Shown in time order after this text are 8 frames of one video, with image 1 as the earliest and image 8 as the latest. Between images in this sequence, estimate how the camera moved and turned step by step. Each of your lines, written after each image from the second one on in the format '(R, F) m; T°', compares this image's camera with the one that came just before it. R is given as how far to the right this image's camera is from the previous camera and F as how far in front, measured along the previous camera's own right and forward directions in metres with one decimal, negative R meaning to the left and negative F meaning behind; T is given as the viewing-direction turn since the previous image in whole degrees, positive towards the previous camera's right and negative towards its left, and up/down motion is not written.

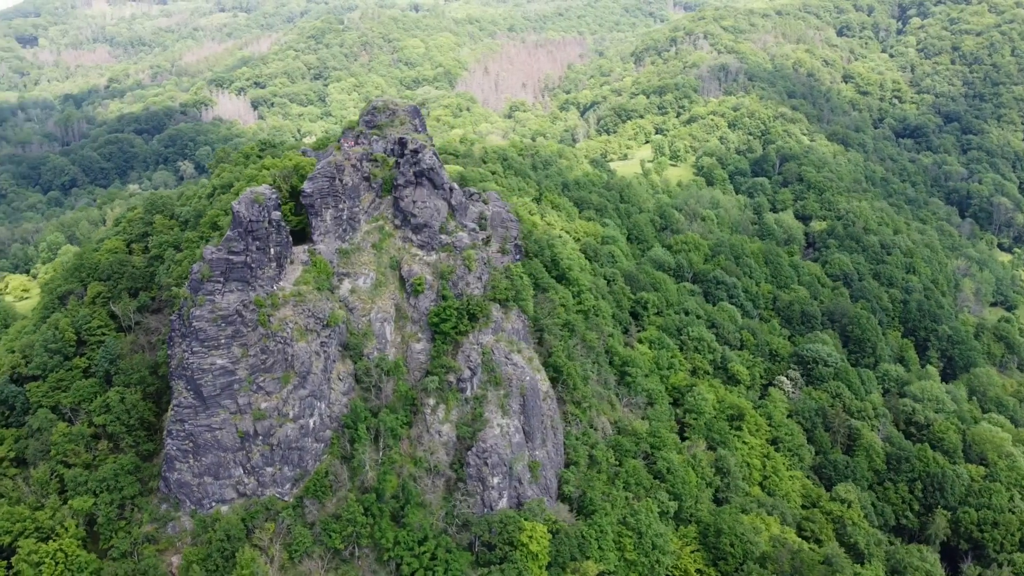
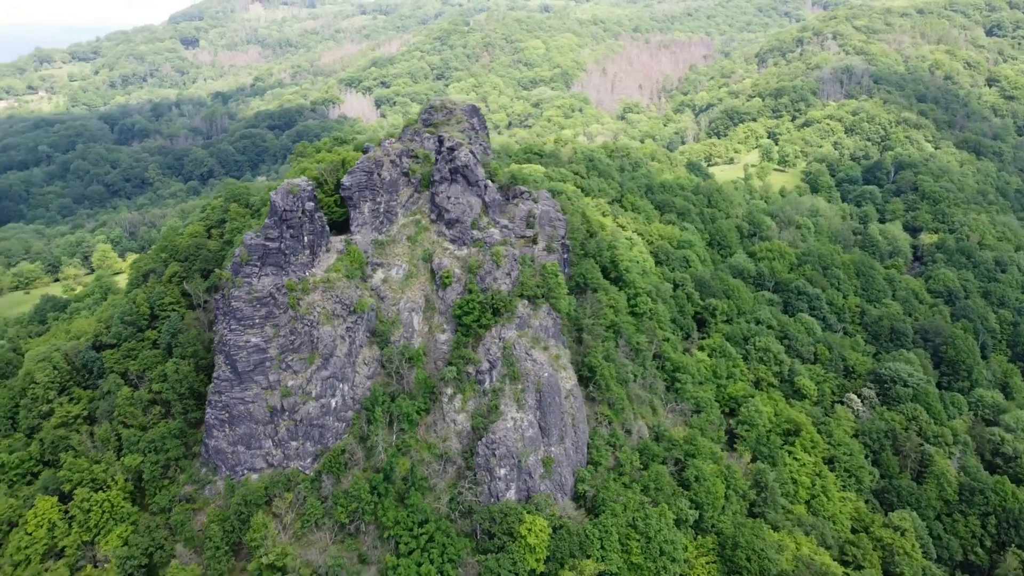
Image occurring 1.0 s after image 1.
(+5.7, -0.3) m; -9°
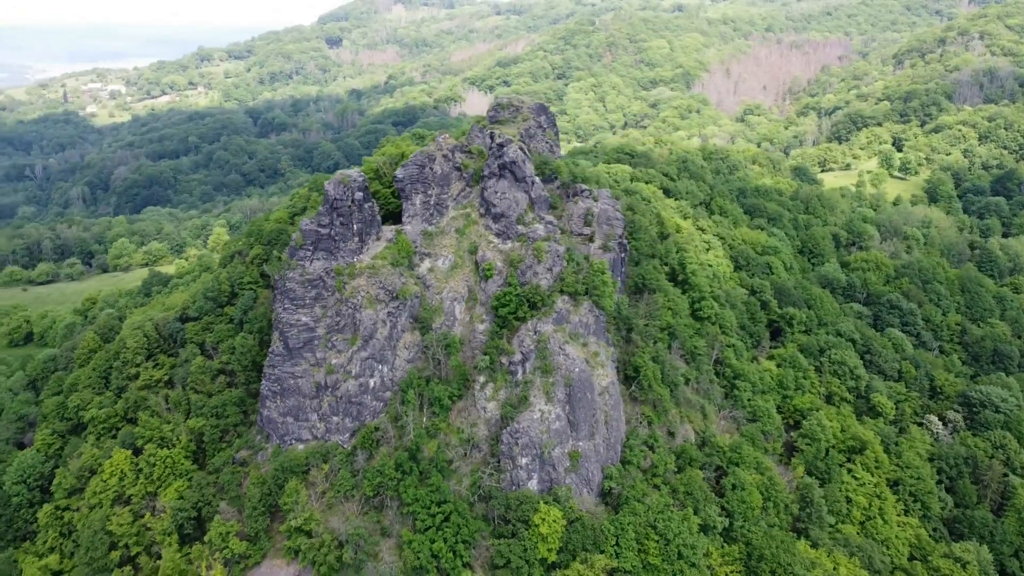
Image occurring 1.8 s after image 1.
(+5.1, -0.6) m; -9°
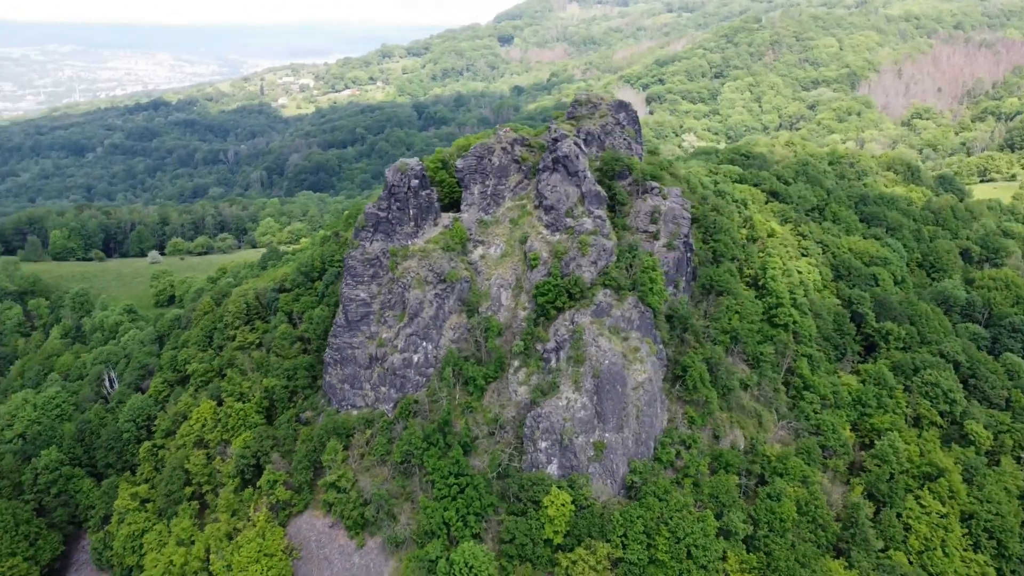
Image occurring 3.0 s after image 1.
(+7.2, -0.9) m; -12°
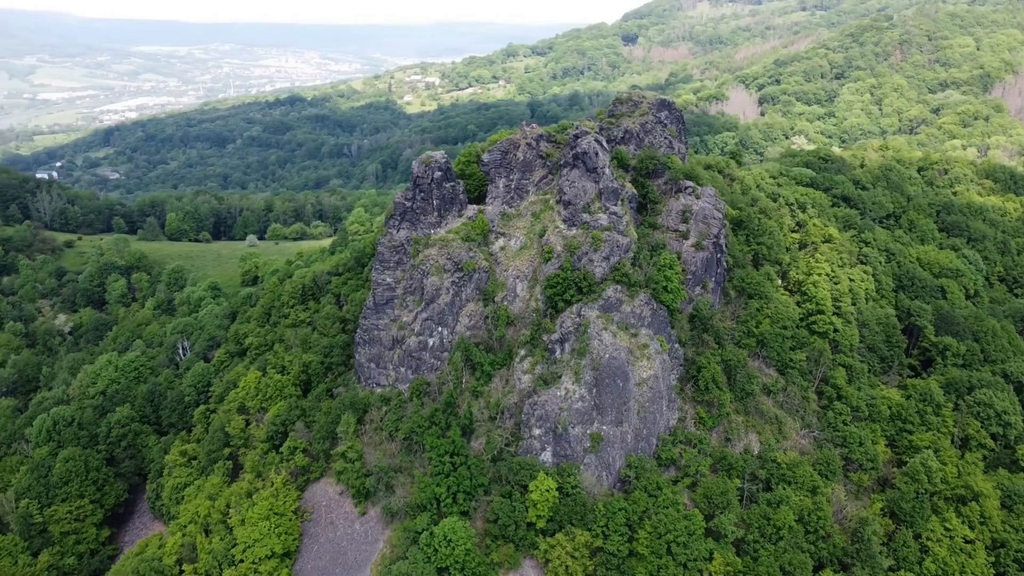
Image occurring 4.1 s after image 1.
(+6.7, -0.9) m; -9°
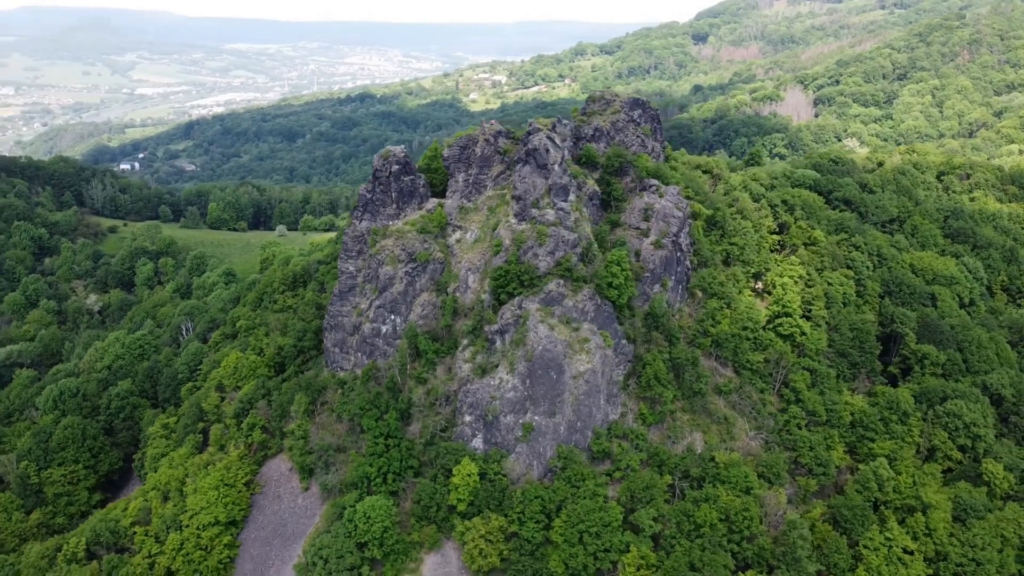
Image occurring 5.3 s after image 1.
(+7.8, -0.9) m; -5°
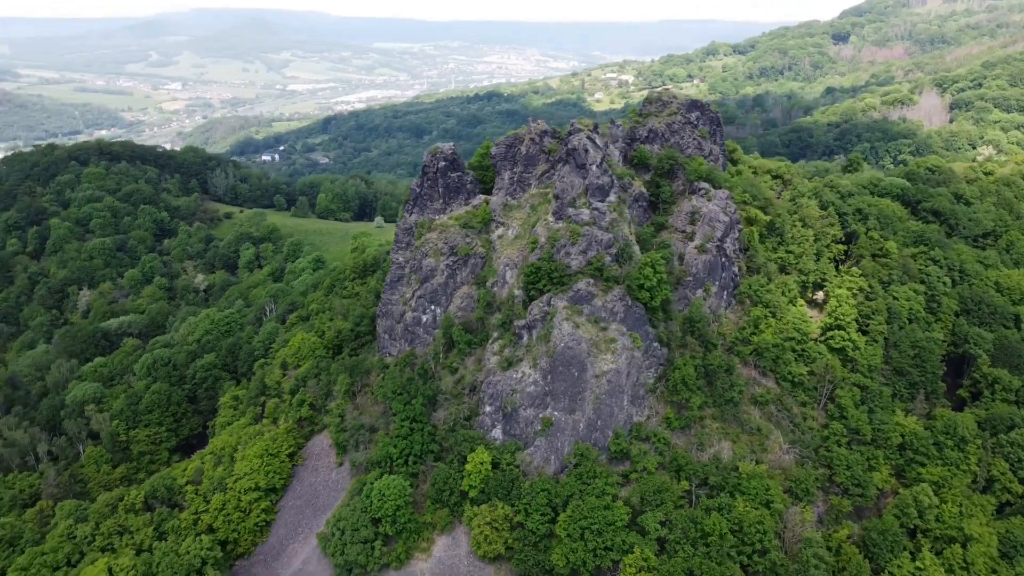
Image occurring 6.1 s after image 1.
(+5.9, -0.6) m; -9°
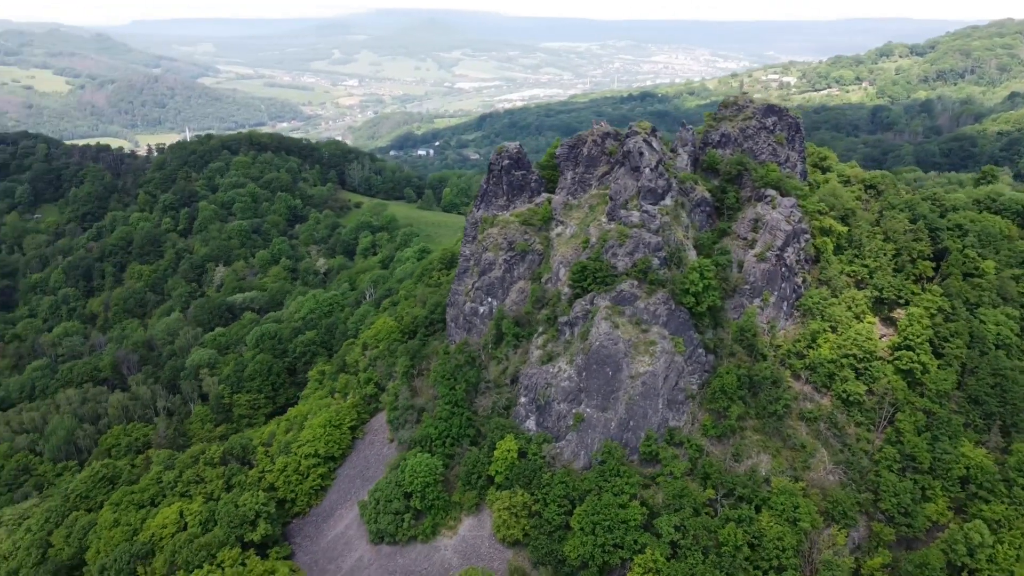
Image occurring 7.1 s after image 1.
(+6.8, -0.9) m; -11°
